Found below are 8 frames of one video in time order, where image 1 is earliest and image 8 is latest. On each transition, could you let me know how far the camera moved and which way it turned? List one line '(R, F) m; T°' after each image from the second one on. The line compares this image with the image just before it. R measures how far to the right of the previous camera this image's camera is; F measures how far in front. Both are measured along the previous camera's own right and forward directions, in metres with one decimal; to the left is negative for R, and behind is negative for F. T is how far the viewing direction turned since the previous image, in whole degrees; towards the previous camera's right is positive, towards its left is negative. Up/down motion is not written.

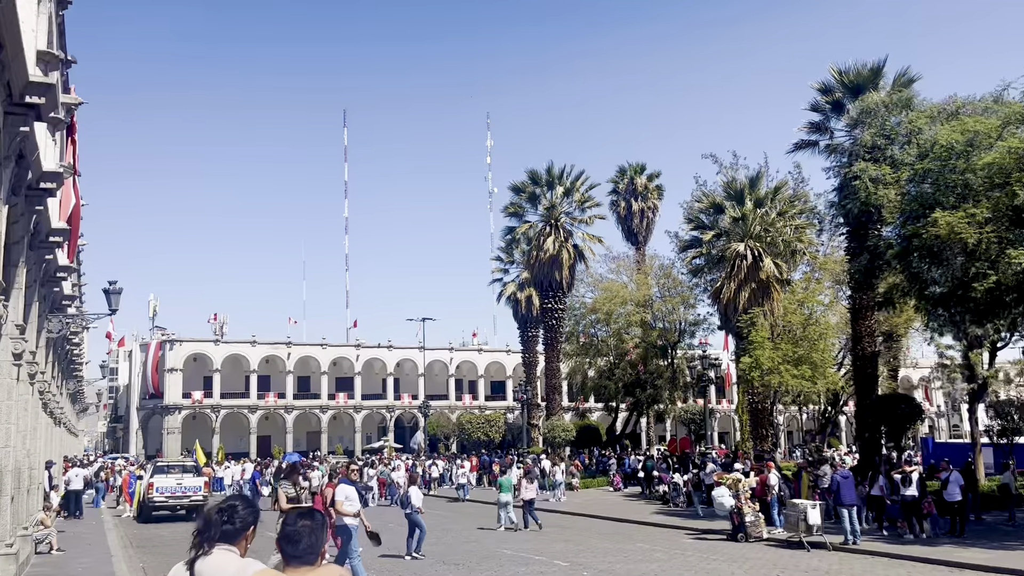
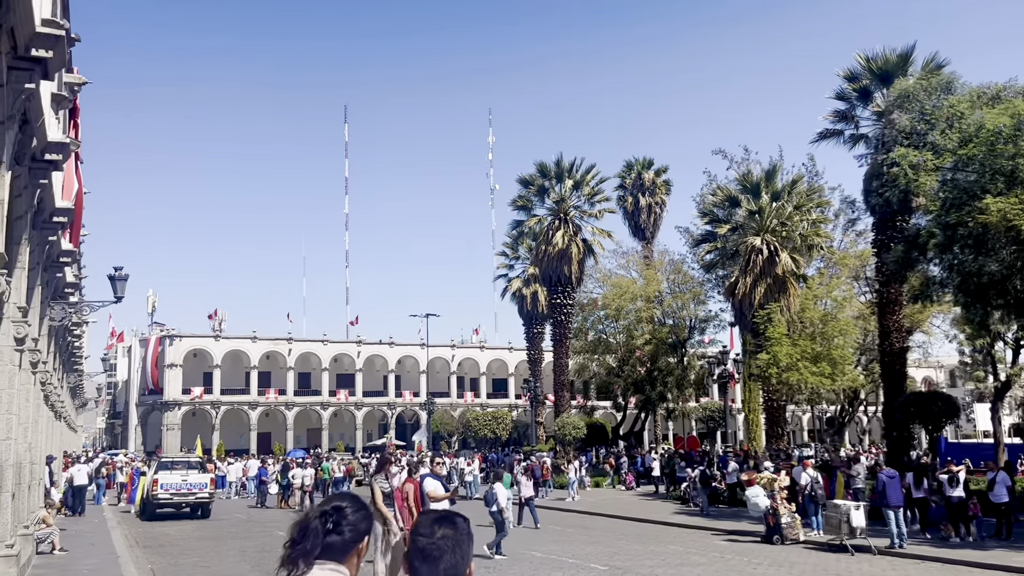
(-0.5, +0.8) m; 0°
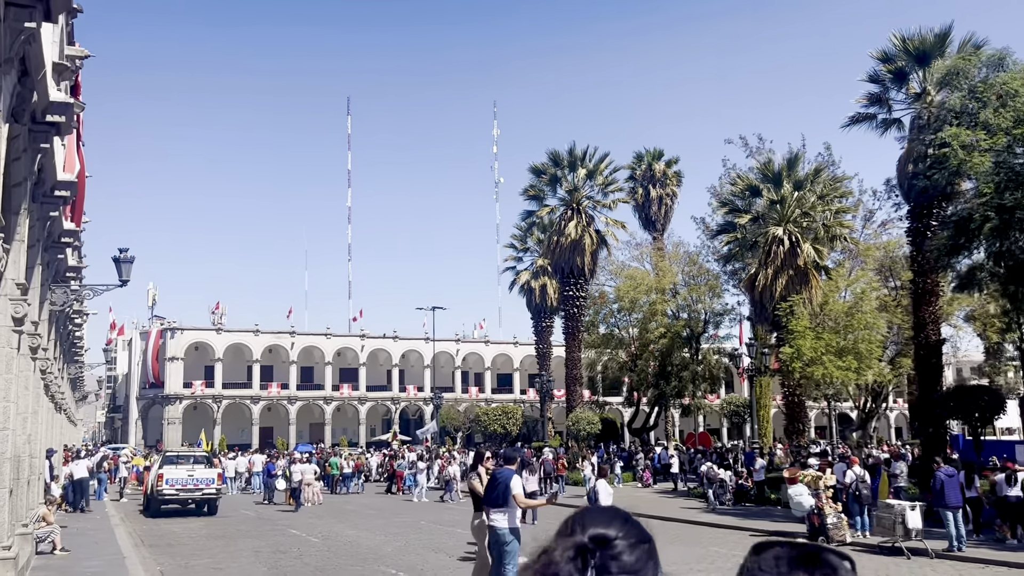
(-0.5, +0.9) m; 0°
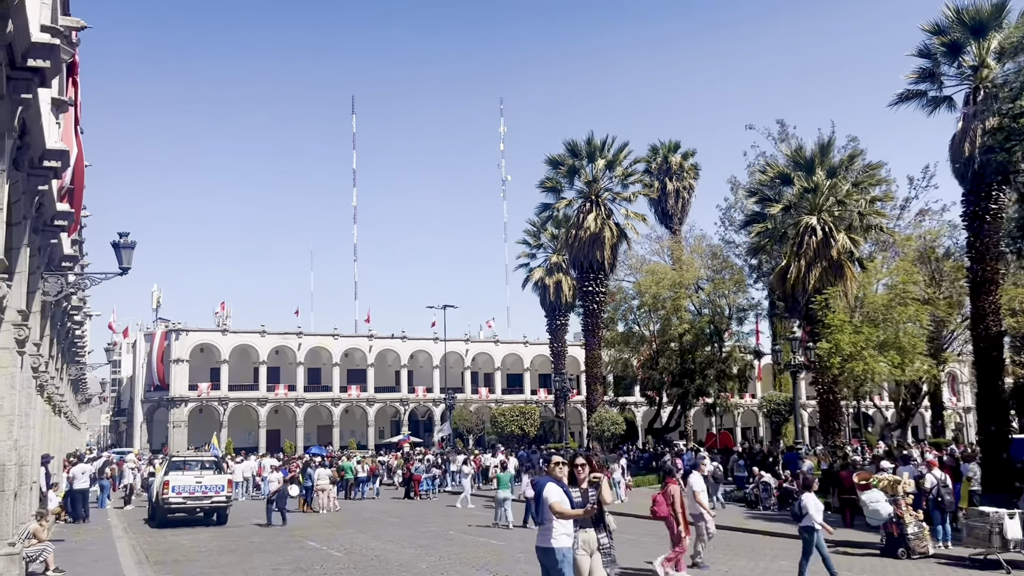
(-0.6, +1.4) m; 0°
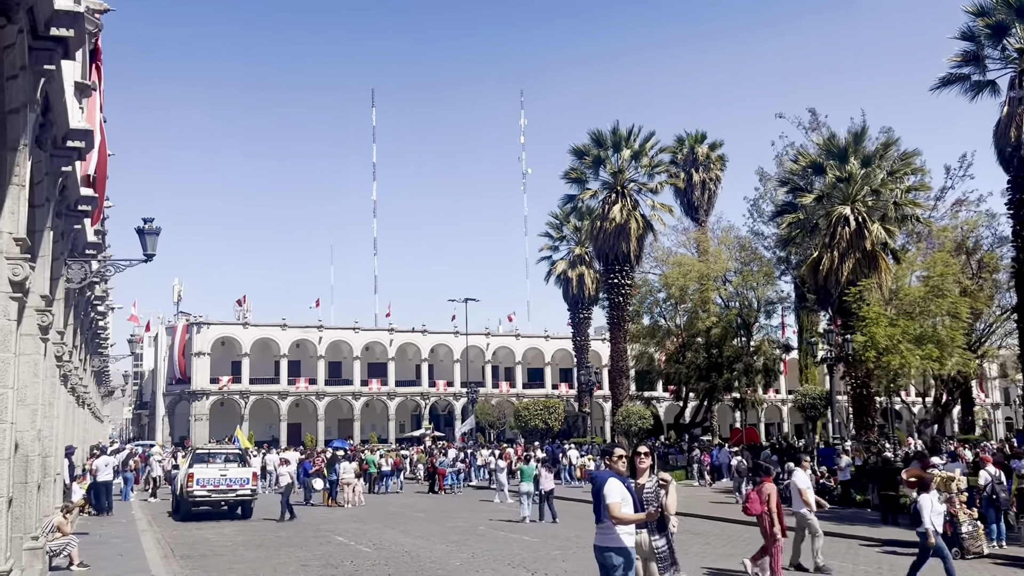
(-0.3, +0.5) m; -1°
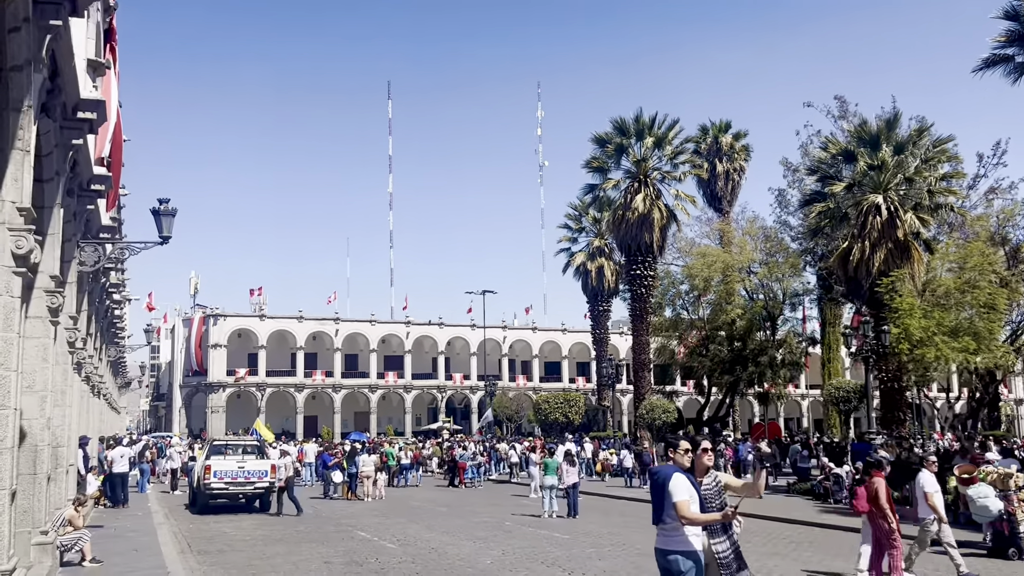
(-0.3, +0.6) m; -1°
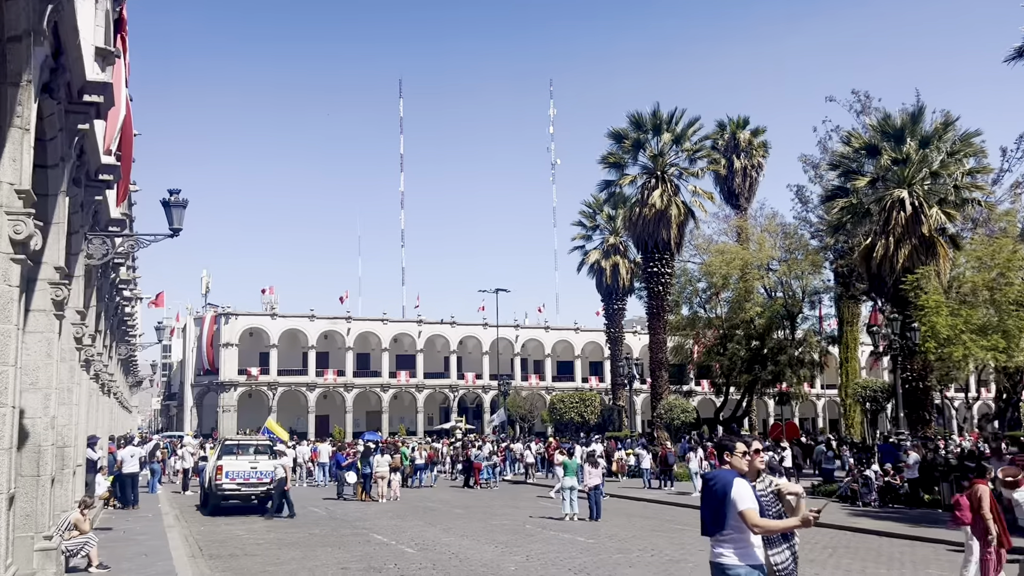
(-0.2, +0.5) m; -1°
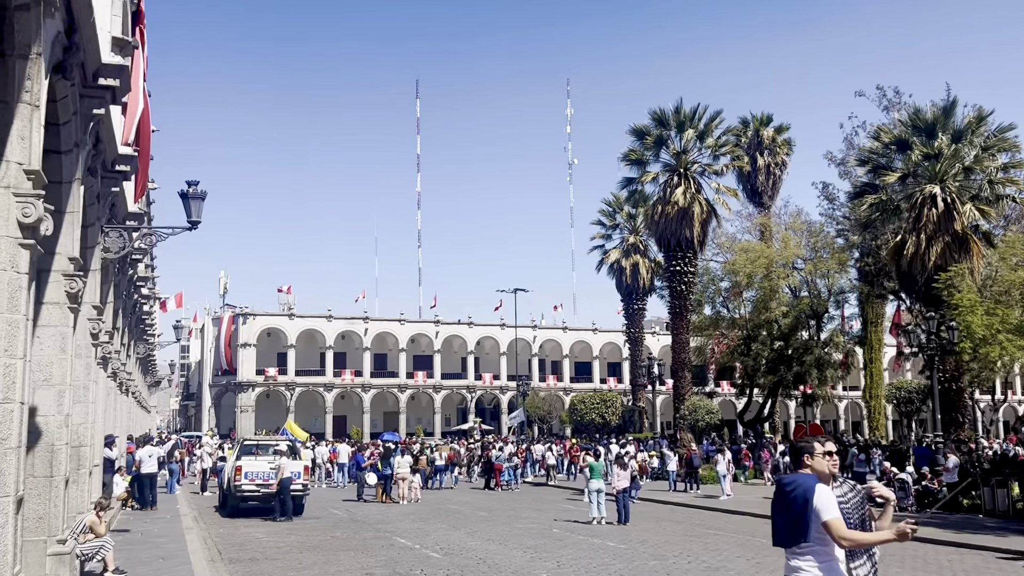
(-0.2, +0.5) m; -1°
